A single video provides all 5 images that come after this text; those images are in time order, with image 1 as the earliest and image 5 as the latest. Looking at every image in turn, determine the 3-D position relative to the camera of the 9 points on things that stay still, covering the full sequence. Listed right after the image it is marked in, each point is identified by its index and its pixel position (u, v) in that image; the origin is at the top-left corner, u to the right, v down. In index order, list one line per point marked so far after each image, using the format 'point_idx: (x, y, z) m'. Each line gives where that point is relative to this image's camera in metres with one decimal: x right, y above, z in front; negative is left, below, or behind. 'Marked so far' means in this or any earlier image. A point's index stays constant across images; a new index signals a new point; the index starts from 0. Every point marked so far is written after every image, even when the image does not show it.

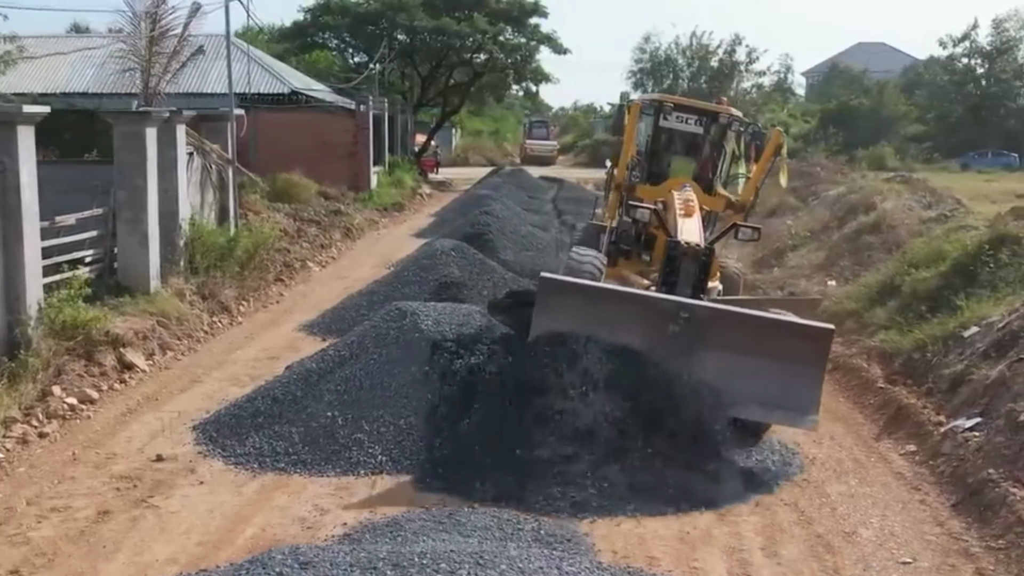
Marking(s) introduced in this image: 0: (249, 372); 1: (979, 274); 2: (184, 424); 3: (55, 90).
0: (-2.5, -0.8, +9.3) m
1: (+4.4, +0.1, +9.5) m
2: (-2.5, -1.0, +7.7) m
3: (-8.0, +3.9, +18.8) m
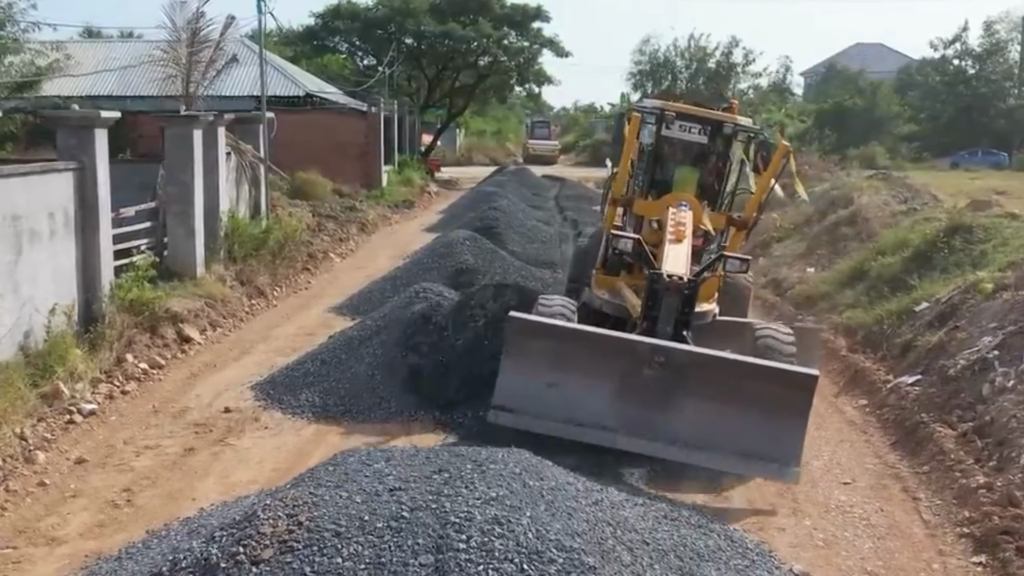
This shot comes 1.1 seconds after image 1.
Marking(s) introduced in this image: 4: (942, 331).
0: (-2.4, -0.6, +10.6) m
1: (+4.5, +0.3, +10.7) m
2: (-2.4, -0.9, +8.9) m
3: (-7.9, +4.0, +20.1) m
4: (+3.7, -0.4, +8.6) m
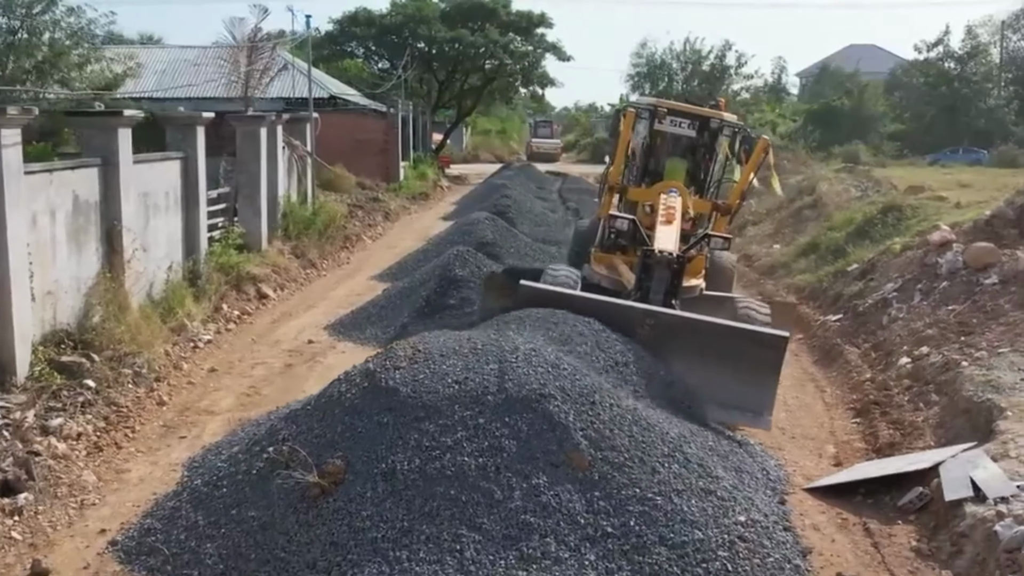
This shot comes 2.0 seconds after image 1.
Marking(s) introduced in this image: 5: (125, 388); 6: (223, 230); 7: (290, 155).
0: (-2.2, -0.2, +13.1) m
1: (+4.7, +0.8, +13.2) m
2: (-2.2, -0.4, +11.4) m
3: (-7.7, +4.5, +22.6) m
4: (+3.9, +0.1, +11.1) m
5: (-3.3, -0.8, +8.5) m
6: (-4.0, +0.8, +13.7) m
7: (-3.7, +2.2, +16.7) m
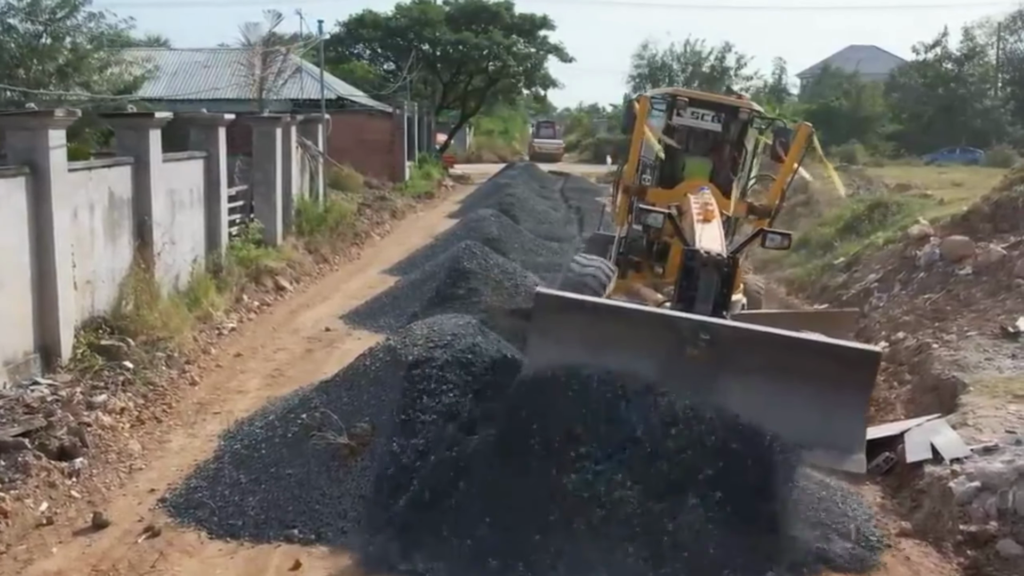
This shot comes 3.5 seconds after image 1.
0: (-2.1, -0.1, +13.7) m
1: (+4.8, +0.8, +13.9) m
2: (-2.2, -0.3, +12.1) m
3: (-7.7, +4.6, +23.2) m
4: (+3.9, +0.2, +11.7) m
5: (-3.2, -0.7, +9.2) m
6: (-3.9, +0.9, +14.4) m
7: (-3.6, +2.3, +17.4) m
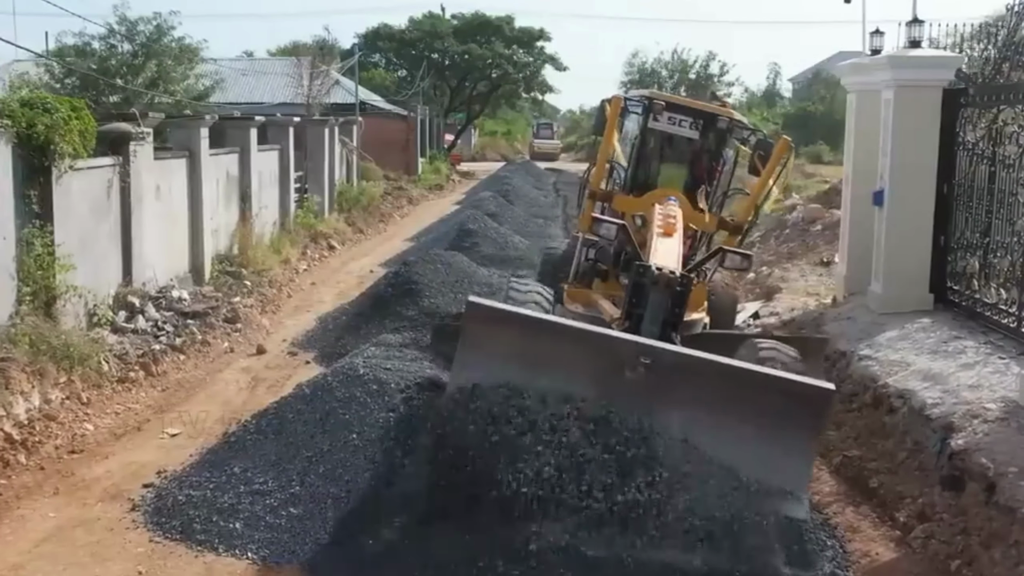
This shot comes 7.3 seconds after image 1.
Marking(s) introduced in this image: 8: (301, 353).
0: (-2.2, +0.6, +18.3) m
1: (+4.6, +1.6, +18.4) m
2: (-2.3, +0.4, +16.6) m
3: (-7.7, +5.3, +27.8) m
4: (+3.8, +0.9, +16.3) m
5: (-3.4, 0.0, +13.7) m
6: (-4.0, +1.6, +19.0) m
7: (-3.7, +3.1, +22.0) m
8: (-2.2, -0.7, +10.5) m
